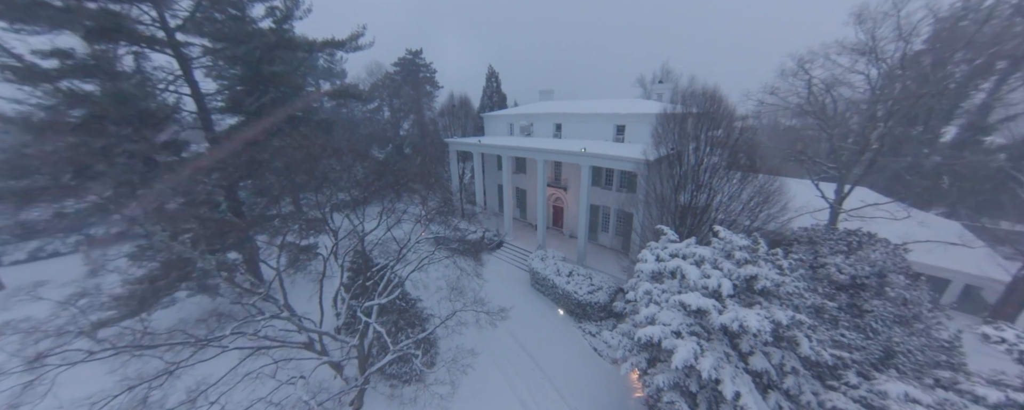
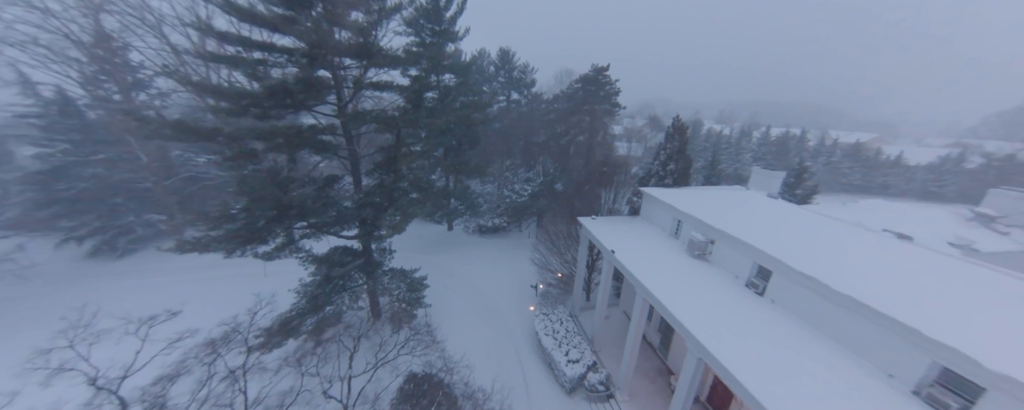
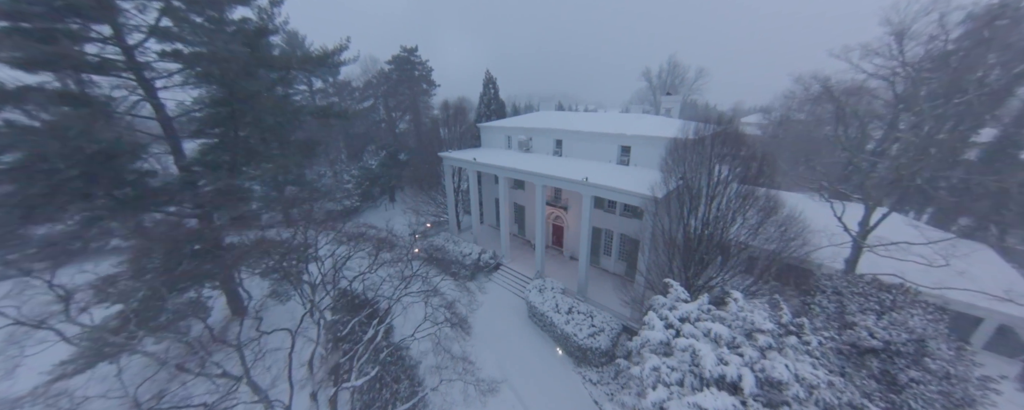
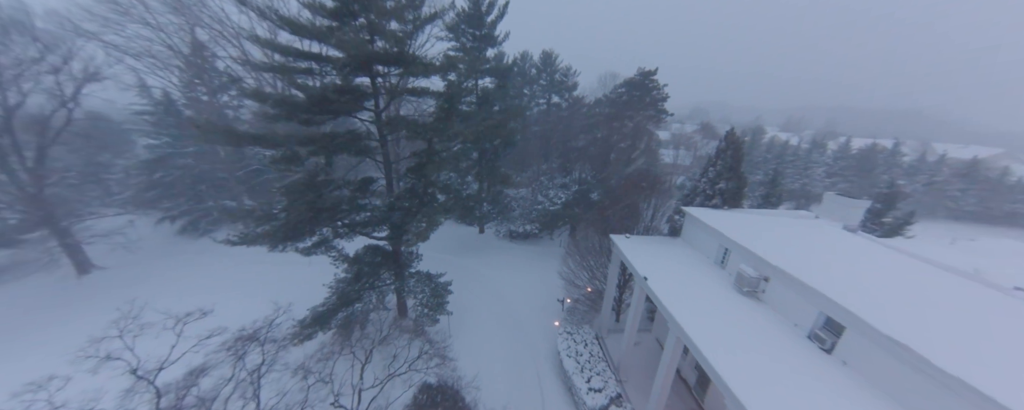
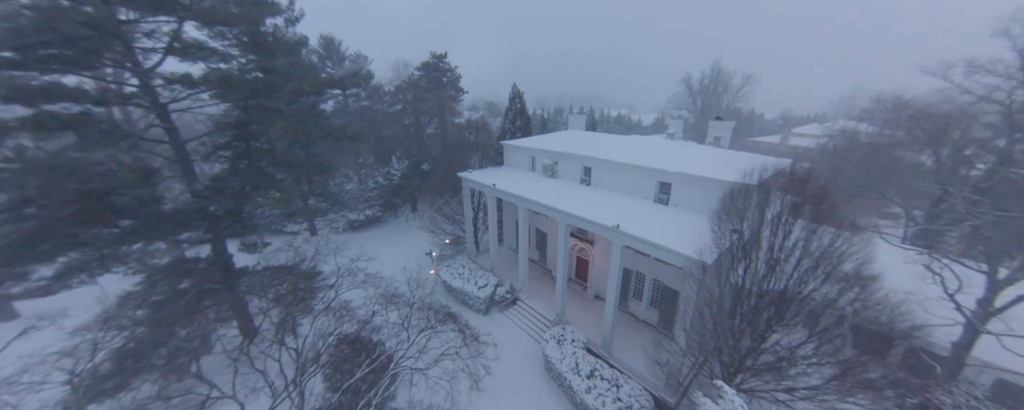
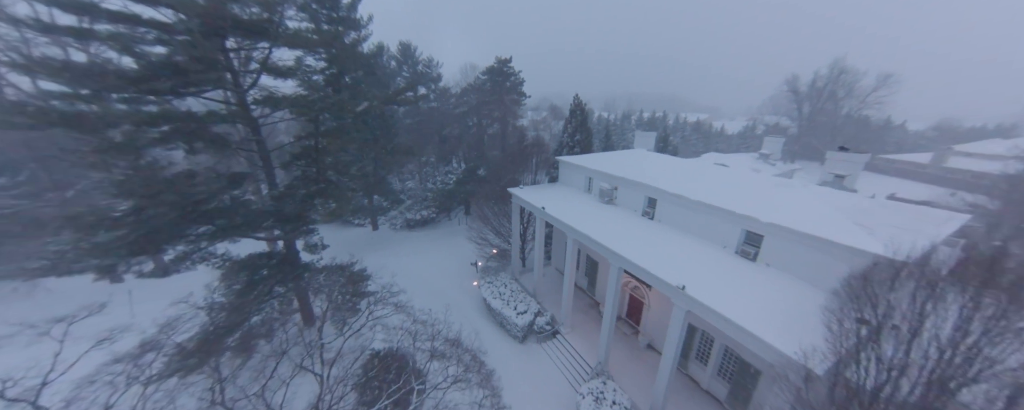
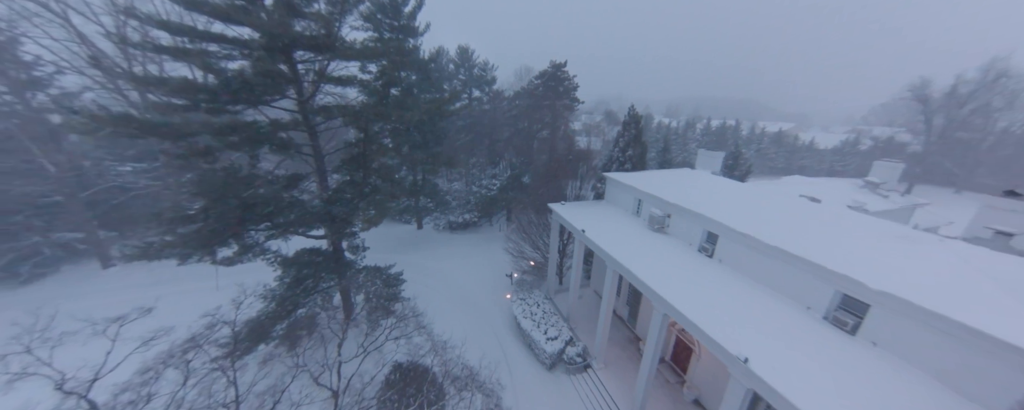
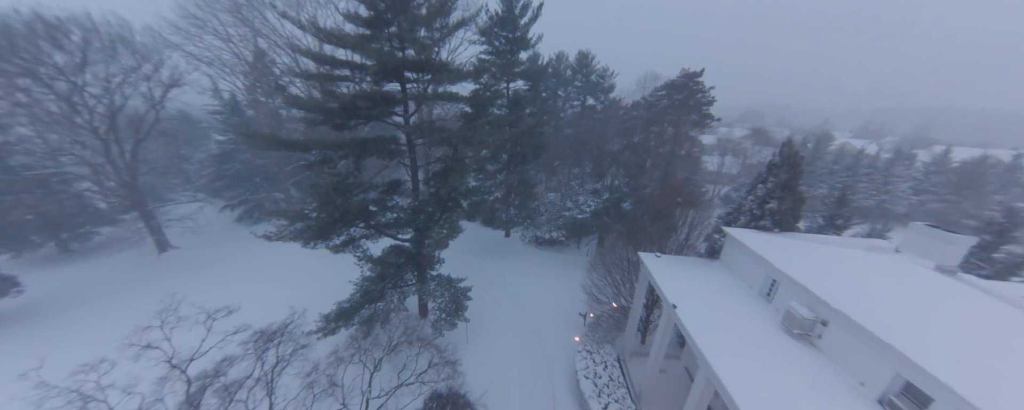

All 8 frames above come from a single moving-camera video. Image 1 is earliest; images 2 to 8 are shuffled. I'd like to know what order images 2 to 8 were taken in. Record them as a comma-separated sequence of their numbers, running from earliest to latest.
3, 5, 6, 7, 2, 4, 8
